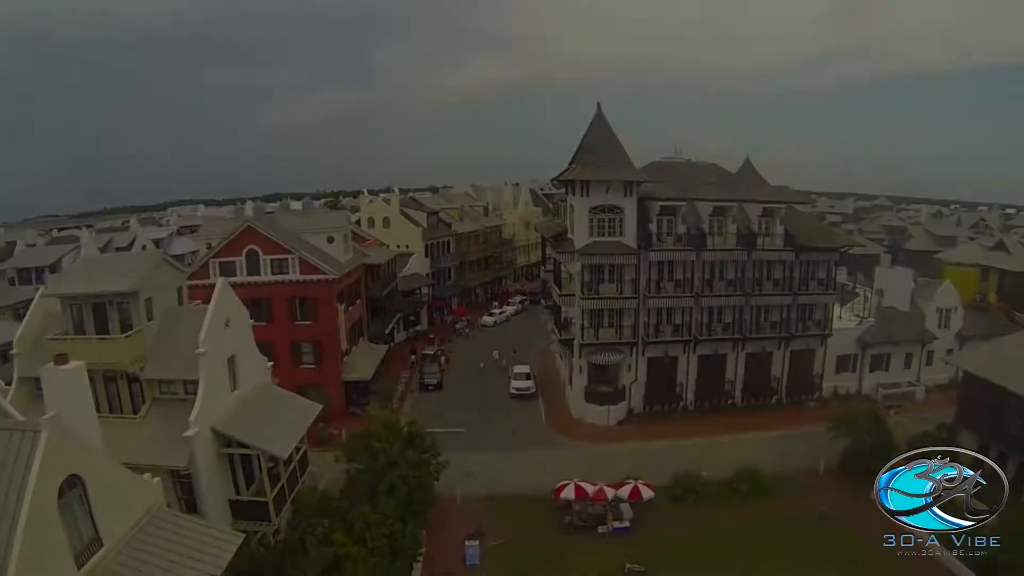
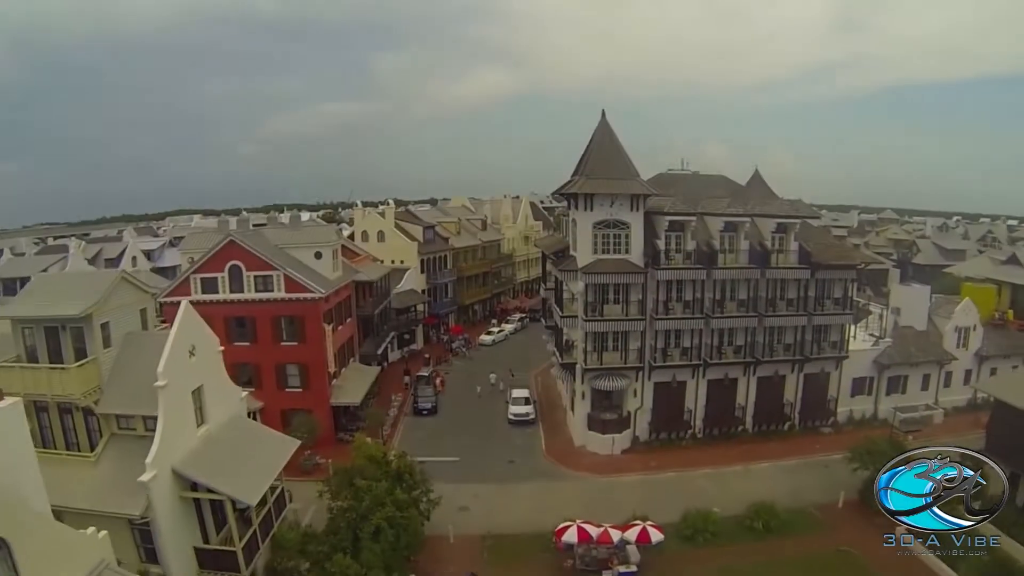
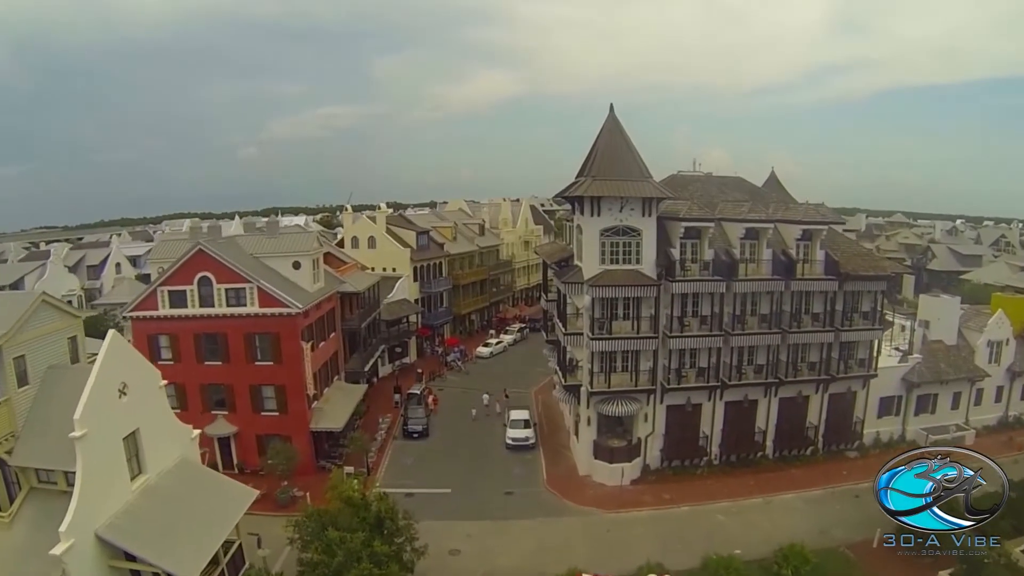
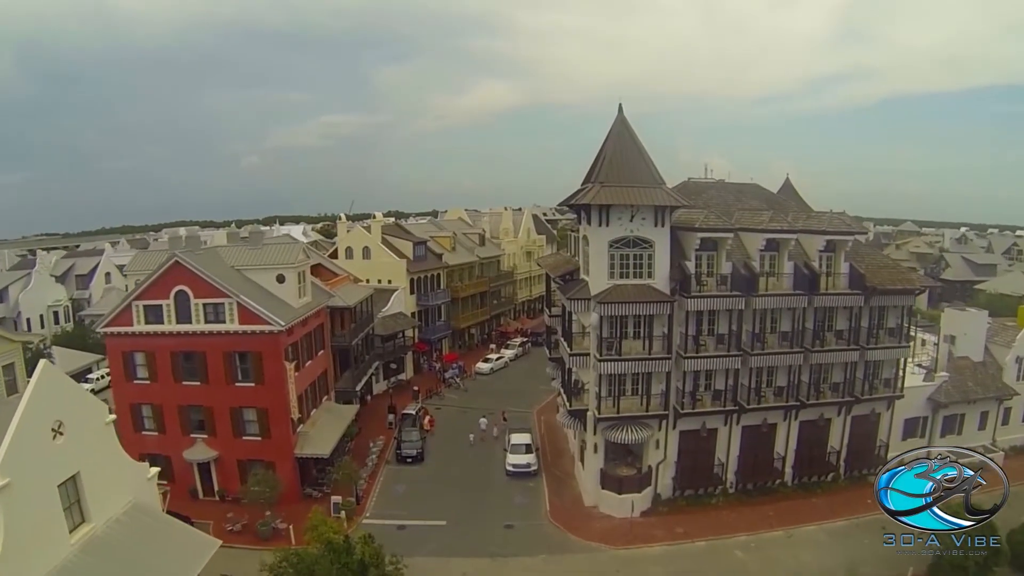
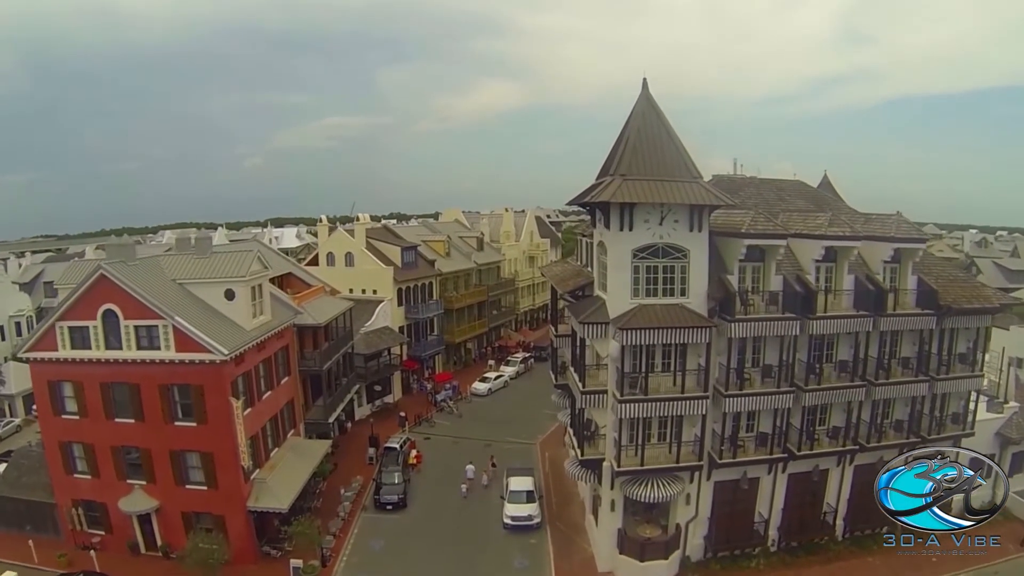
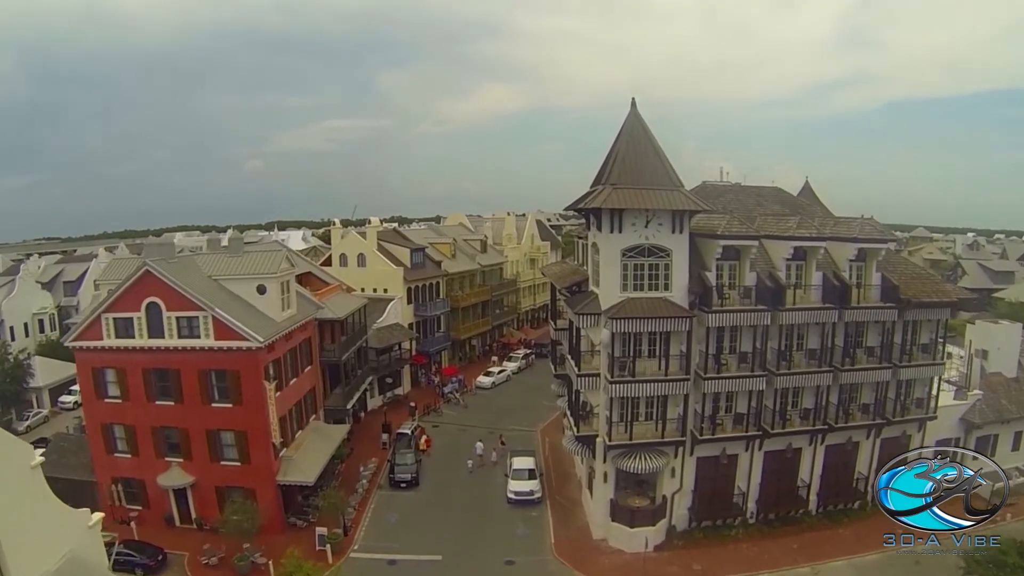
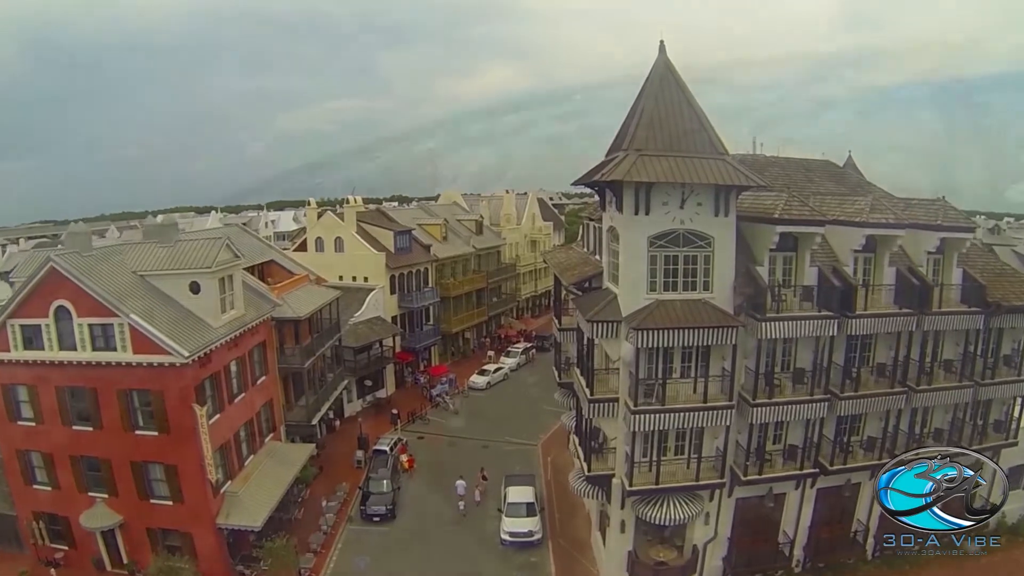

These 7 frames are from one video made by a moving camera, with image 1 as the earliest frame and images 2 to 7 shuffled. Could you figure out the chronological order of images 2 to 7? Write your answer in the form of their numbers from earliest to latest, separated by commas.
2, 3, 4, 6, 5, 7
